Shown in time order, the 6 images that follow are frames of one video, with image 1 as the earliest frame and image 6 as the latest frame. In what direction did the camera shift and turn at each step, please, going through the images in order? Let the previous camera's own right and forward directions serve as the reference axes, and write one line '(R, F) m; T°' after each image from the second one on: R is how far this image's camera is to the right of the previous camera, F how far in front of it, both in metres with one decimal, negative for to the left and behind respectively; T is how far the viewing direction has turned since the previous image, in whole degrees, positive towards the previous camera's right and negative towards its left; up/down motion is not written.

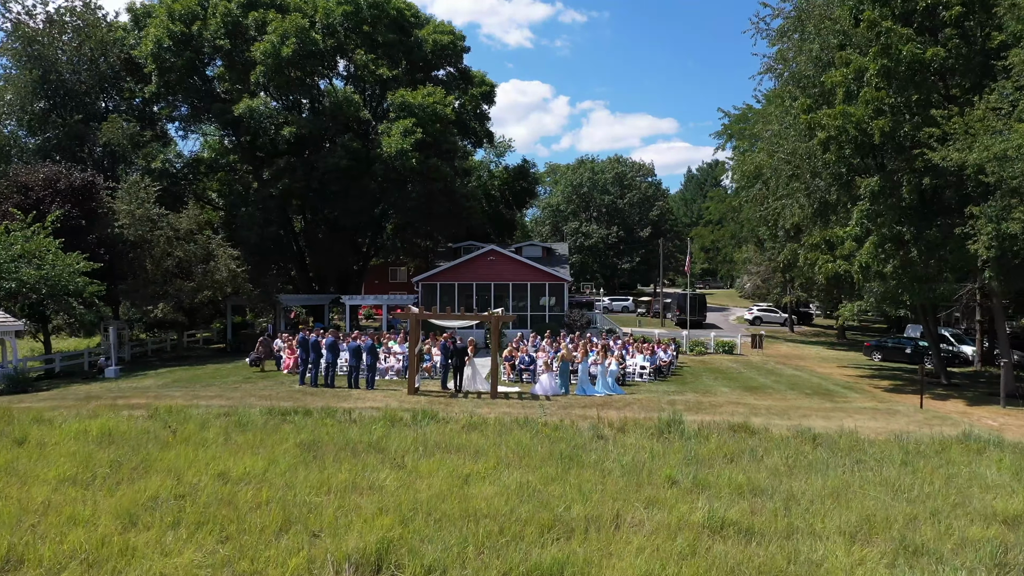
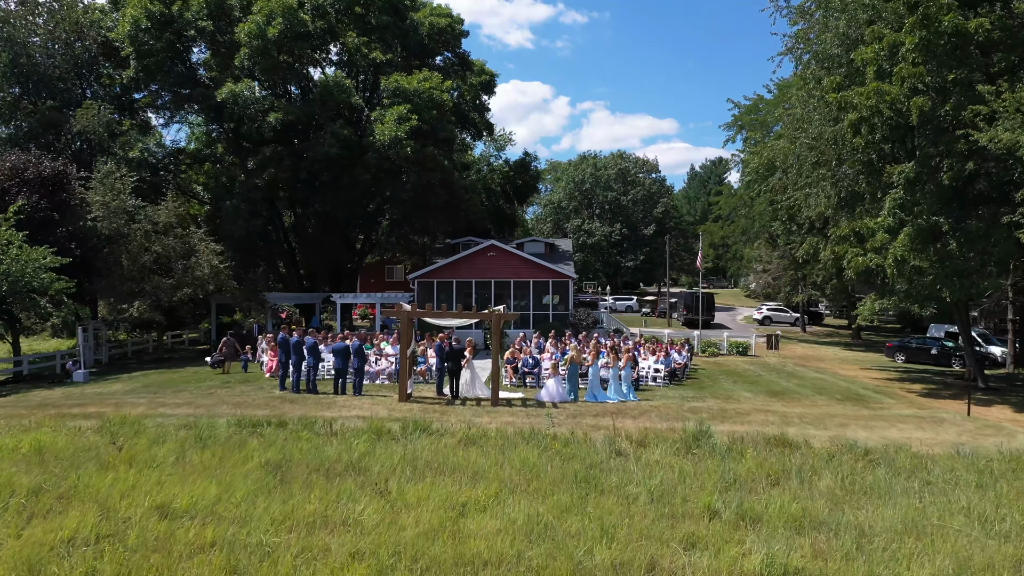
(-0.1, +1.7) m; 0°
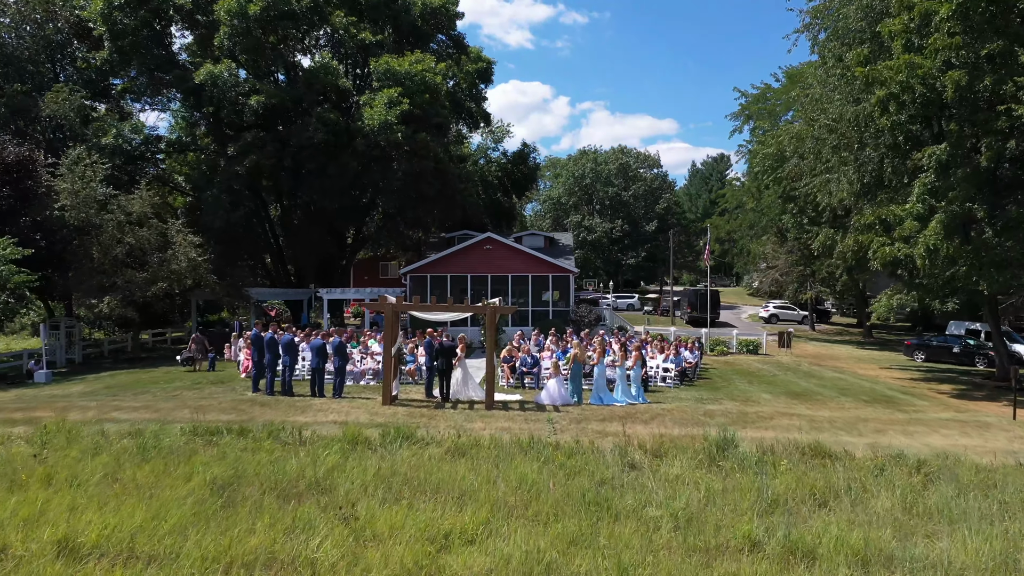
(0.0, +1.5) m; 0°
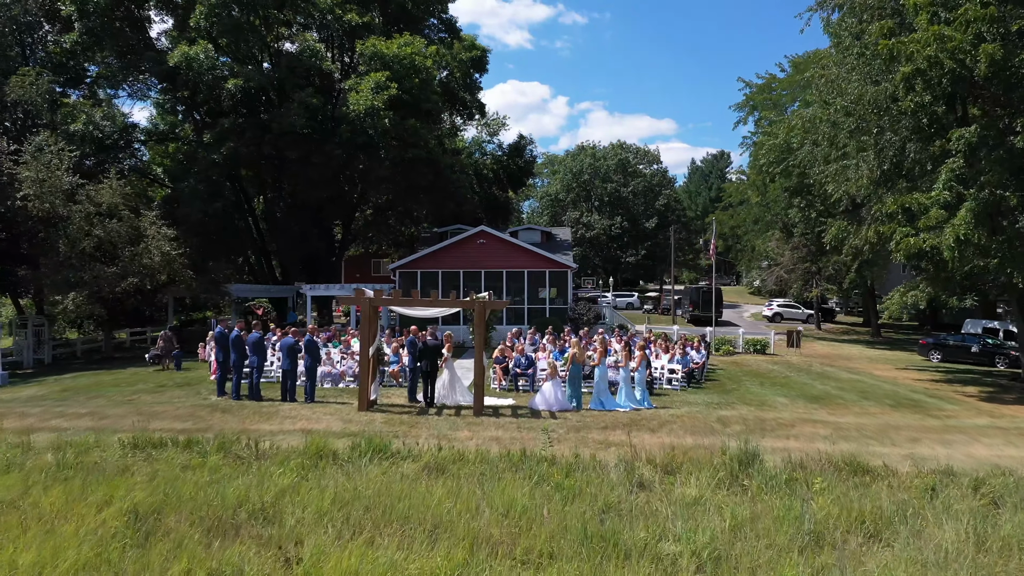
(+0.1, +1.4) m; 0°
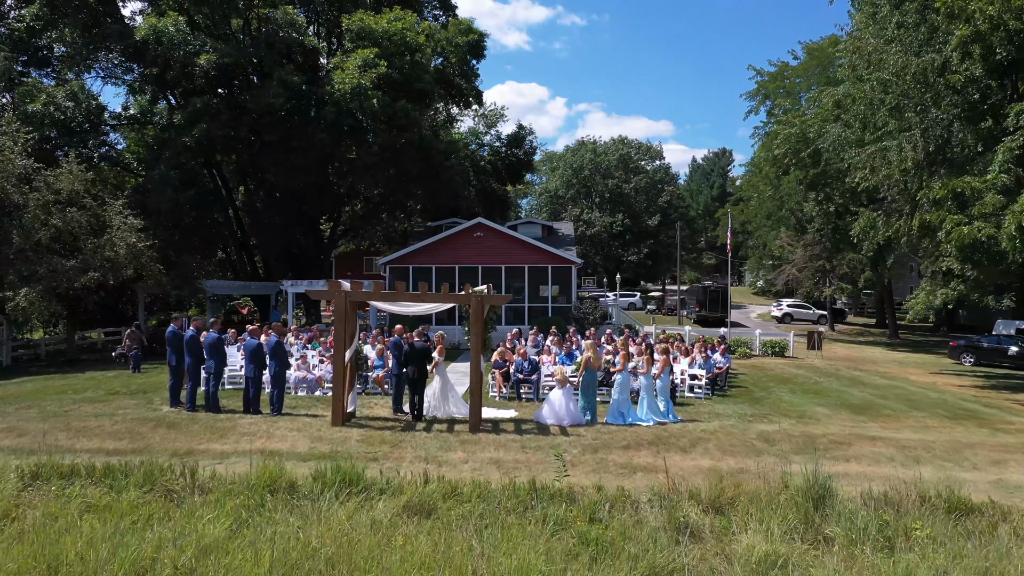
(-0.1, +1.9) m; 0°
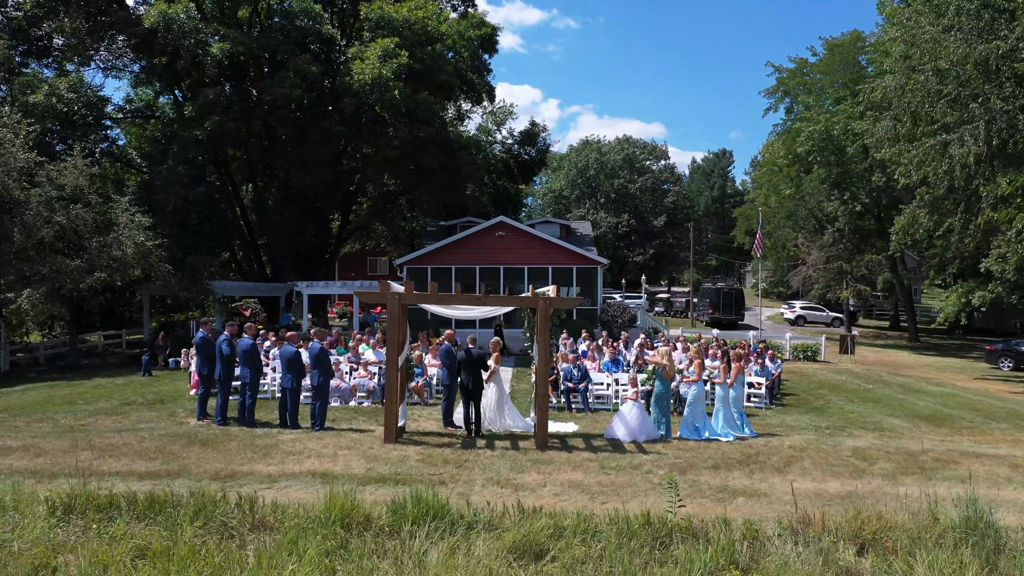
(-0.9, +1.0) m; +1°
